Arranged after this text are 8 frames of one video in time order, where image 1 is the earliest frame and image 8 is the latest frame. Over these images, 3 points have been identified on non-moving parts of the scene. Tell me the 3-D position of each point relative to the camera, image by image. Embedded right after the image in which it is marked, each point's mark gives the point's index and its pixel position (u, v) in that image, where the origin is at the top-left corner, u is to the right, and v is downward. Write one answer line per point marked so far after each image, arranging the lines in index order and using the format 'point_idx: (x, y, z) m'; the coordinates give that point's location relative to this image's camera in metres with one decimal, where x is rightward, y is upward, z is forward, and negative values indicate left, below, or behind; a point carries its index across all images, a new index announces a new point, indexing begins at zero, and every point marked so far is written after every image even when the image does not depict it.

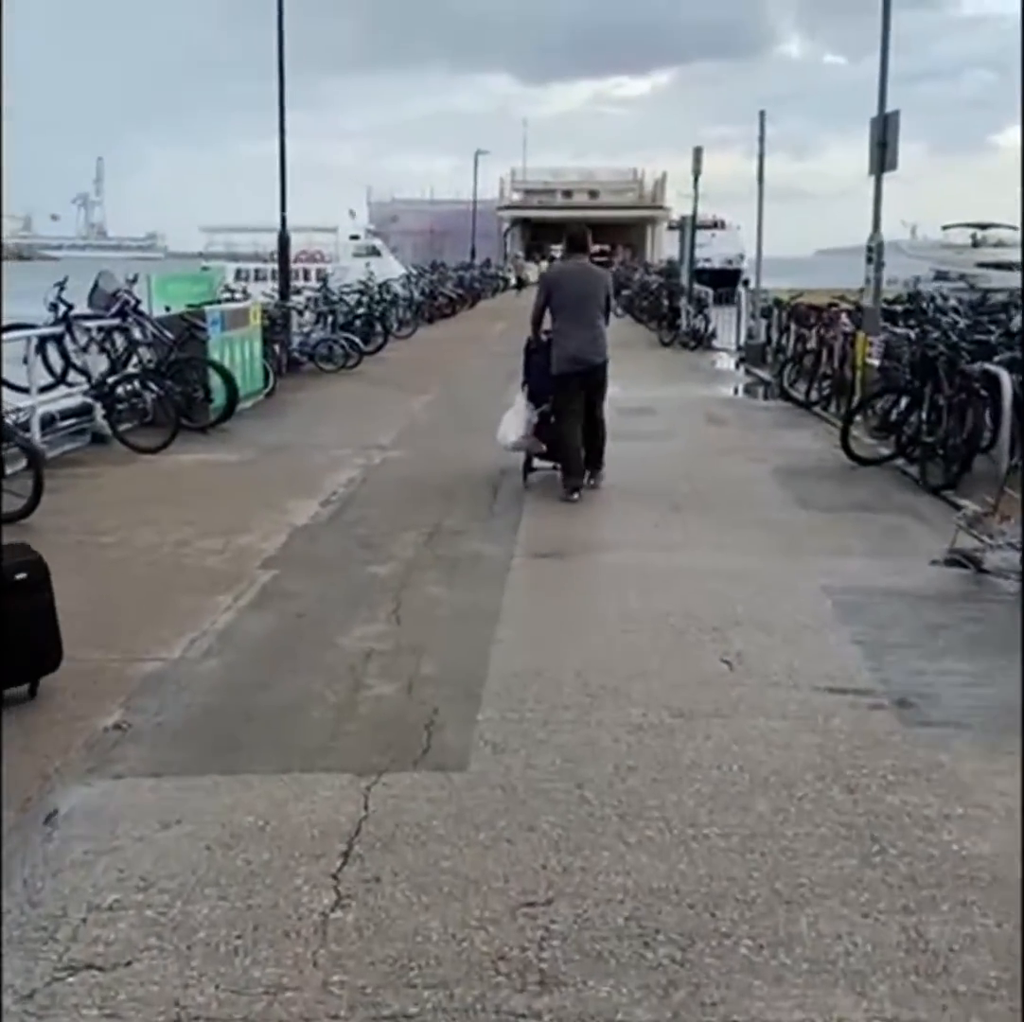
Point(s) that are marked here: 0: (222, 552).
0: (-1.6, -0.2, +7.9) m
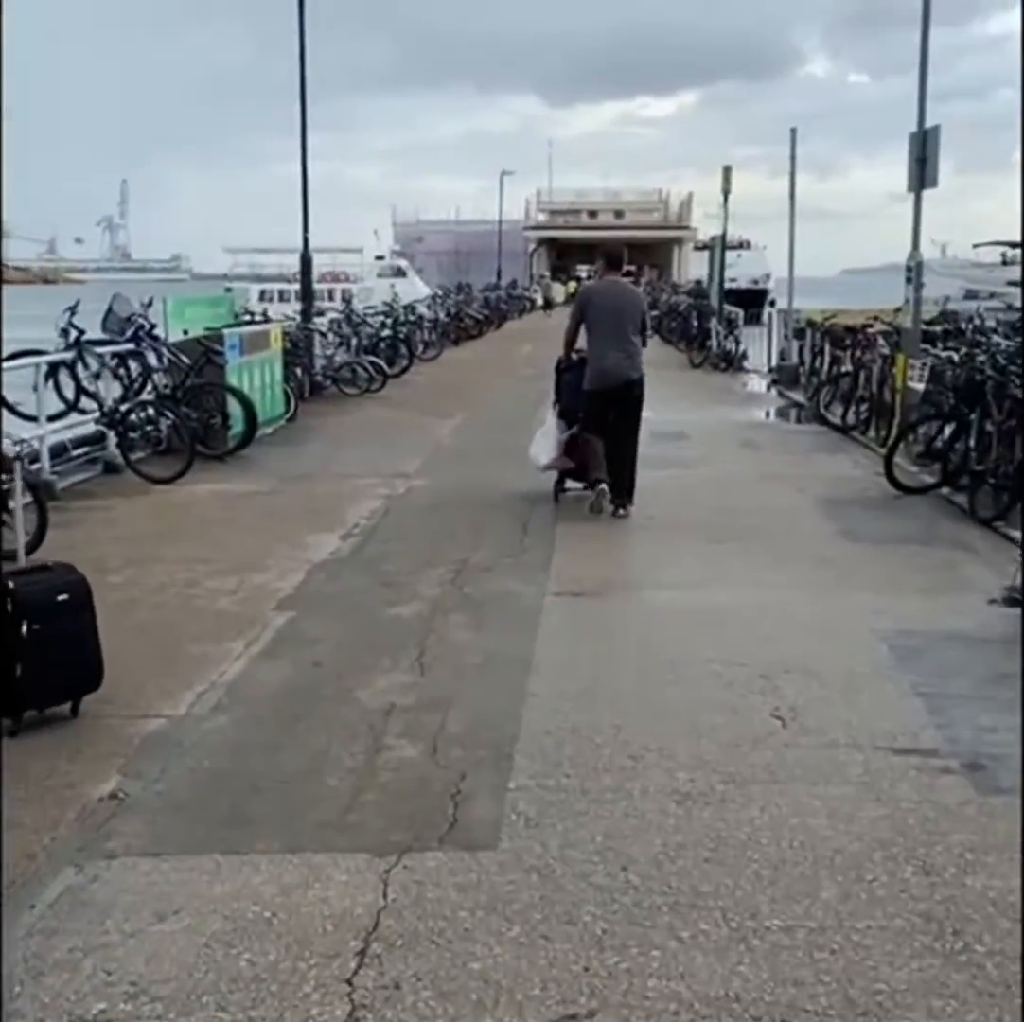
0: (-1.4, -0.4, +7.5) m
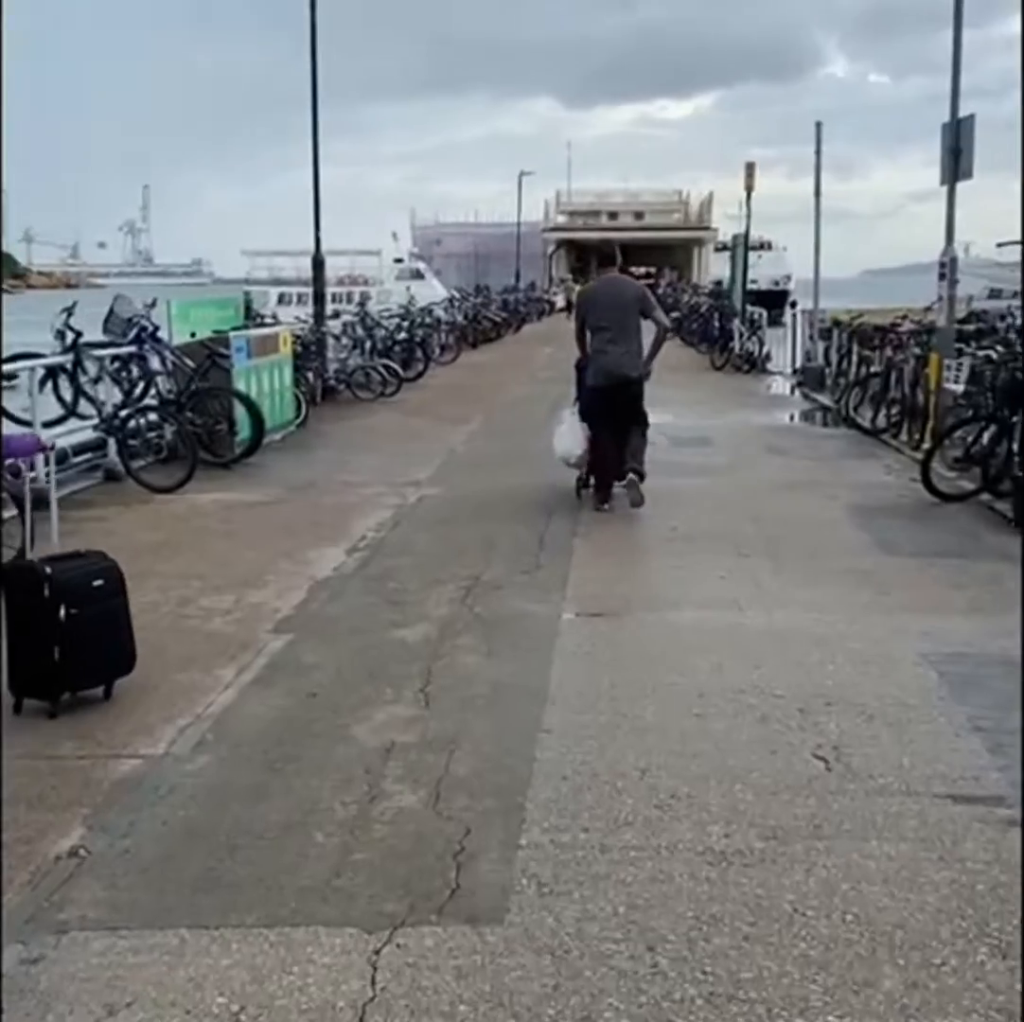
0: (-1.3, -0.5, +7.0) m
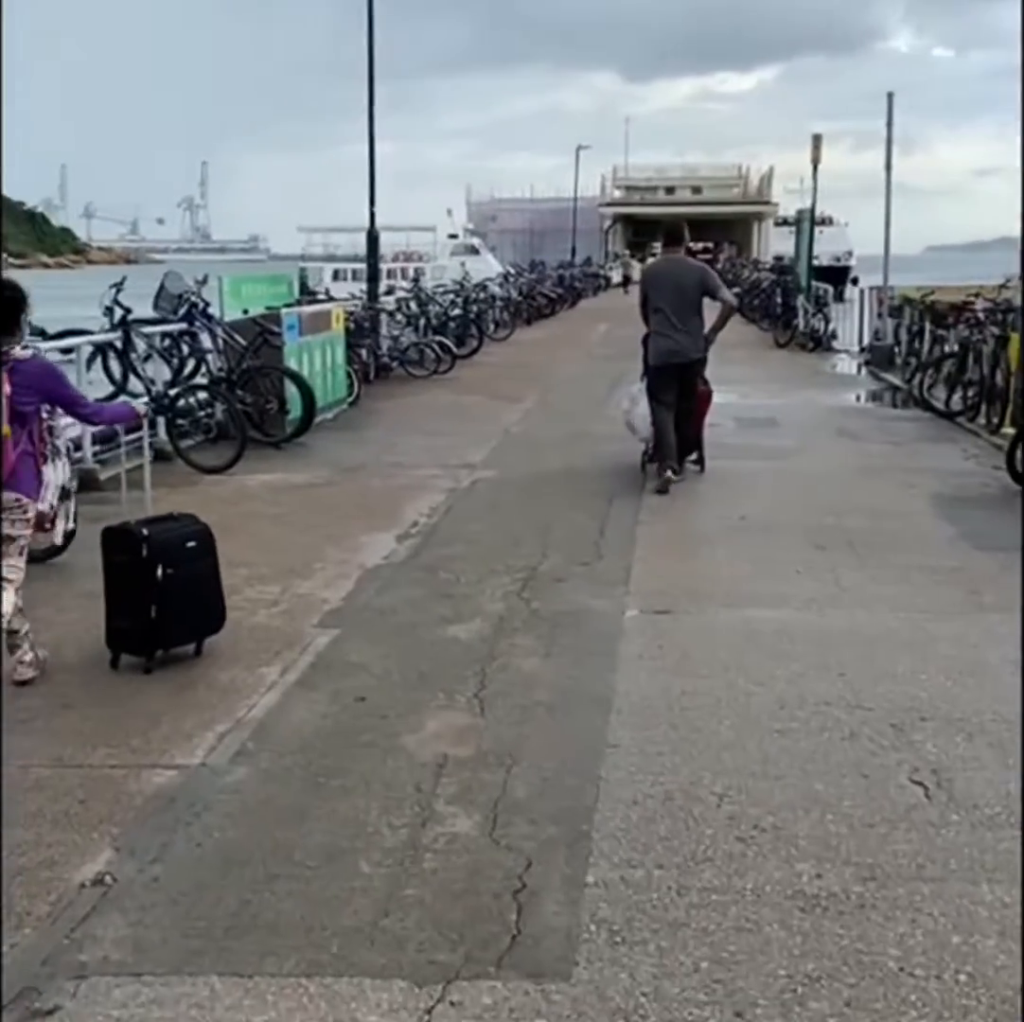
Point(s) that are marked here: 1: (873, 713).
0: (-1.1, -0.4, +6.6) m
1: (+1.2, -0.7, +4.9) m
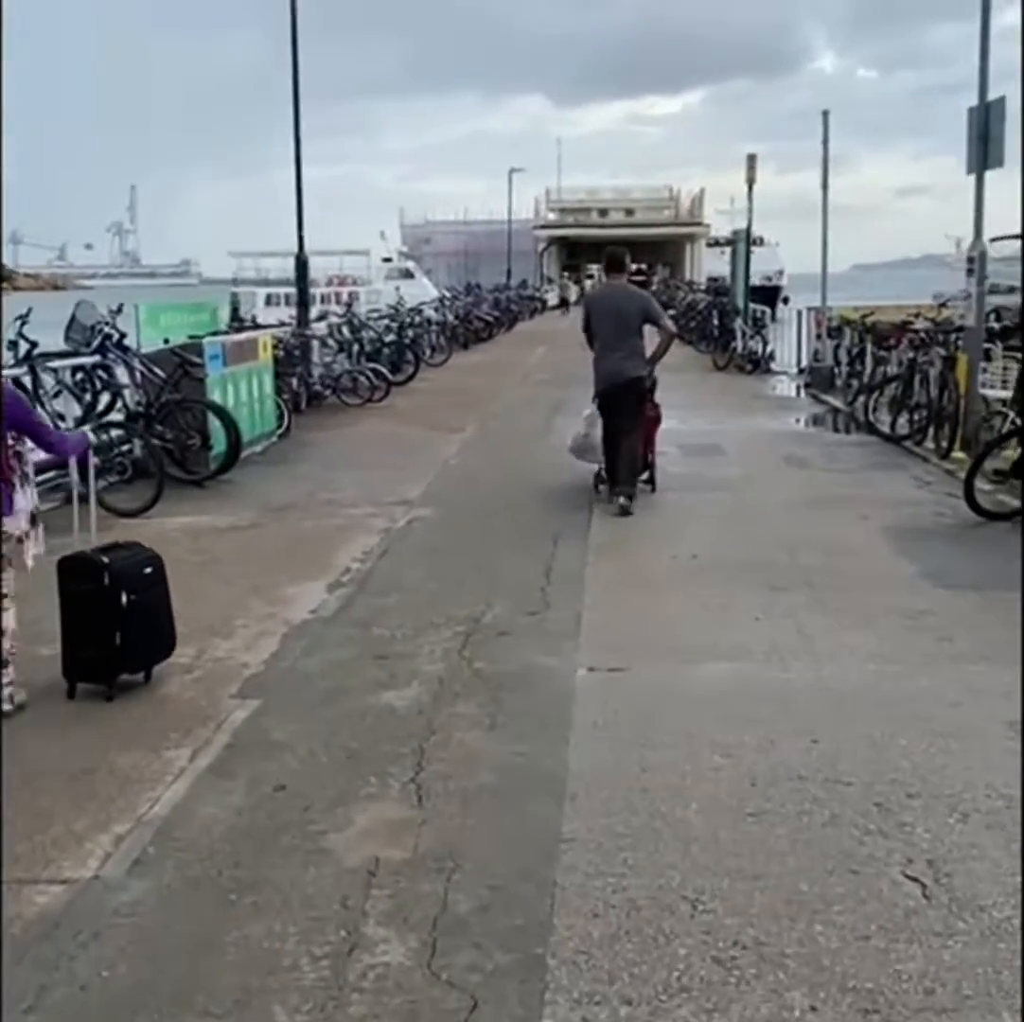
0: (-1.3, -0.7, +6.0) m
1: (+1.0, -0.8, +4.4) m
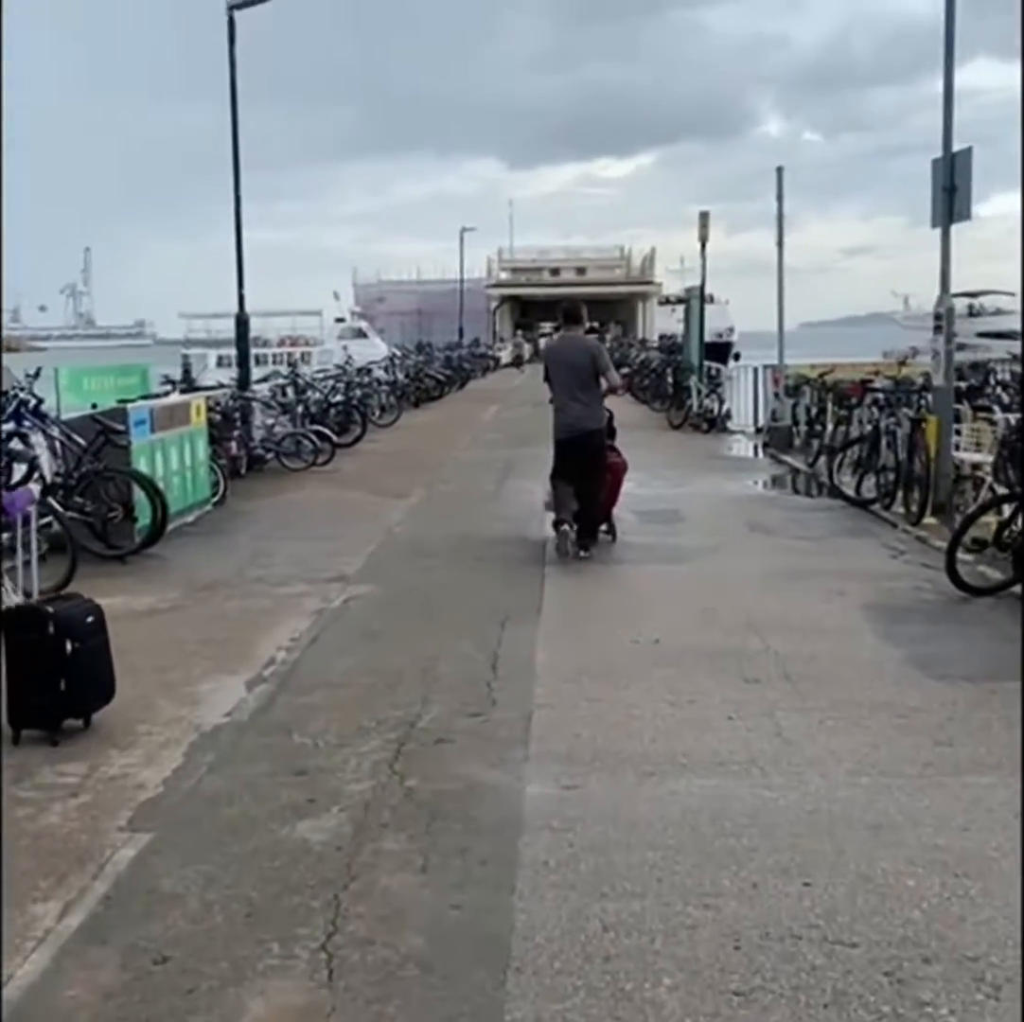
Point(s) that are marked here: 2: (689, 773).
0: (-1.5, -1.0, +5.2) m
1: (+0.9, -1.1, +3.6) m
2: (+0.6, -0.9, +5.2) m
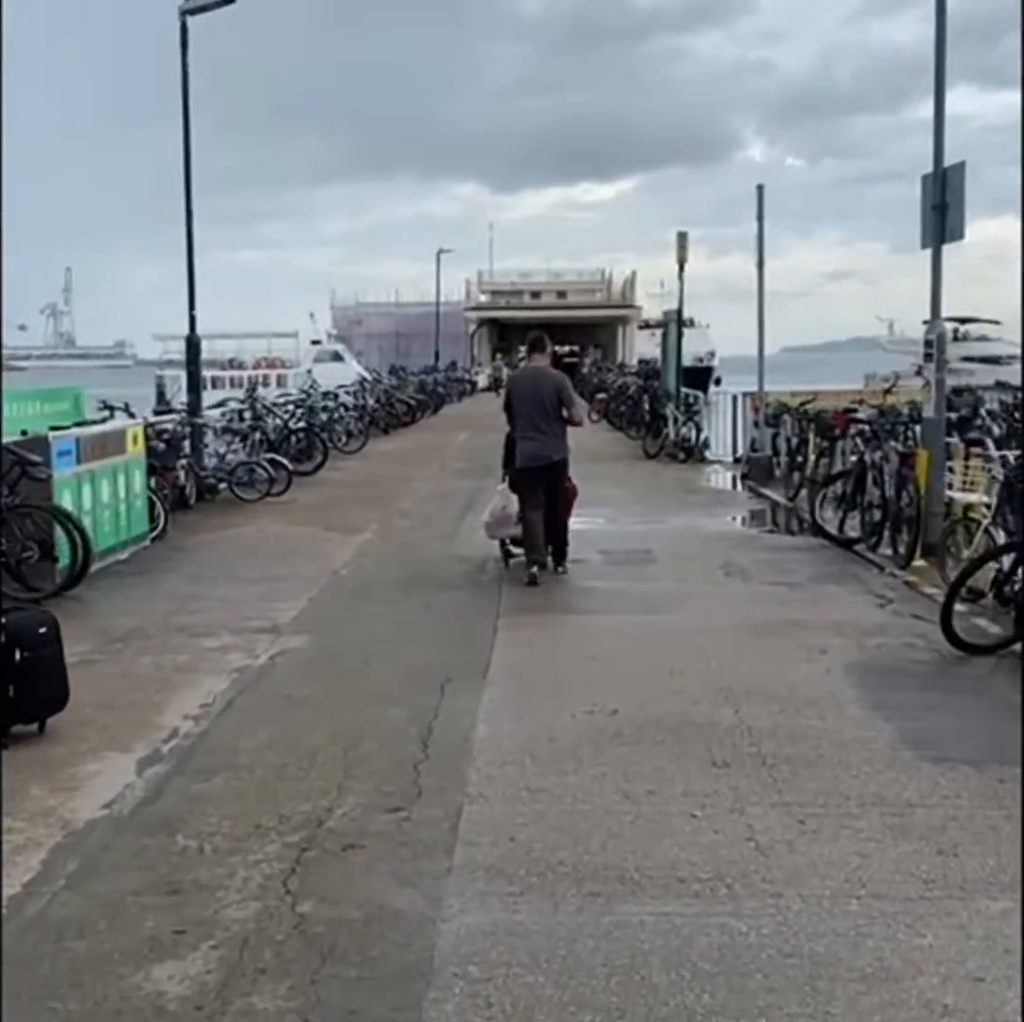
0: (-1.8, -1.2, +4.3) m
1: (+0.6, -1.3, +2.8) m
2: (+0.4, -1.1, +4.3) m
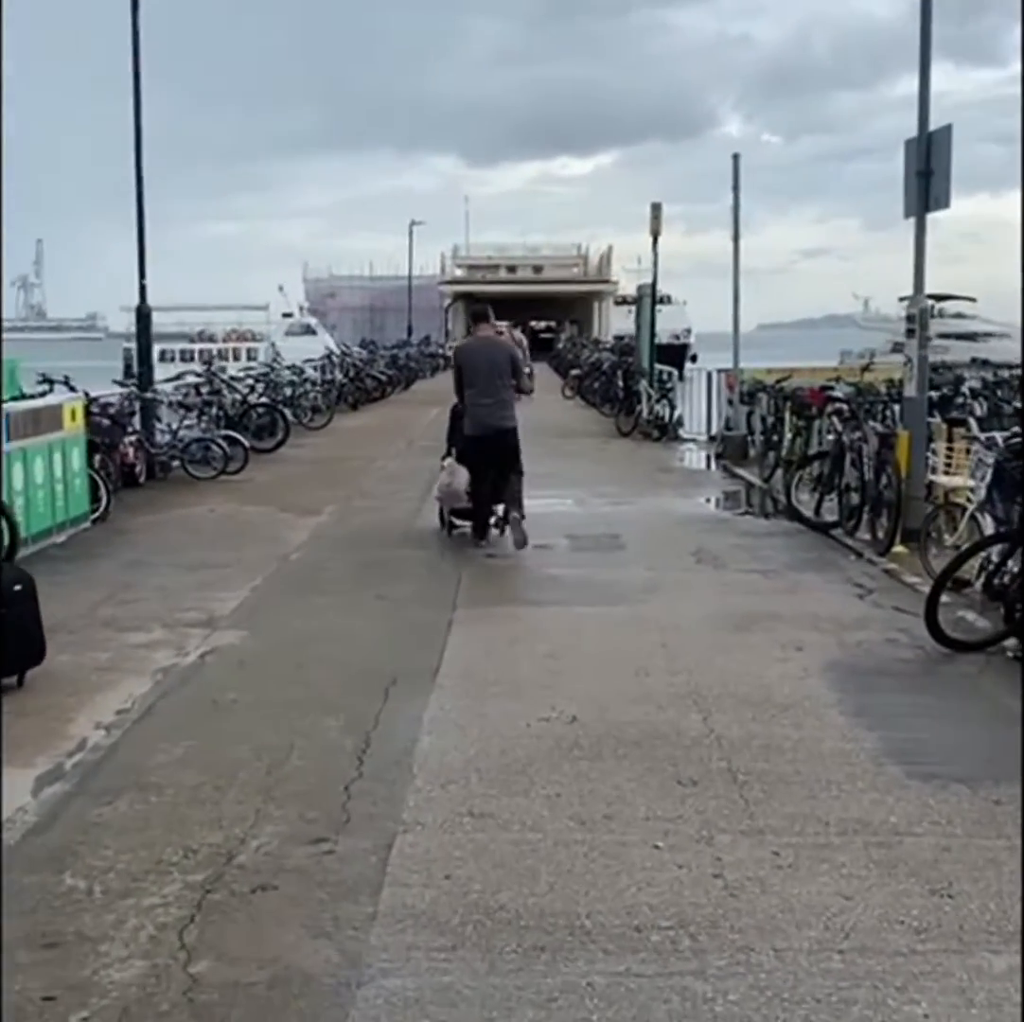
0: (-2.0, -1.2, +3.7) m
1: (+0.5, -1.3, +2.2) m
2: (+0.2, -1.1, +3.7) m
